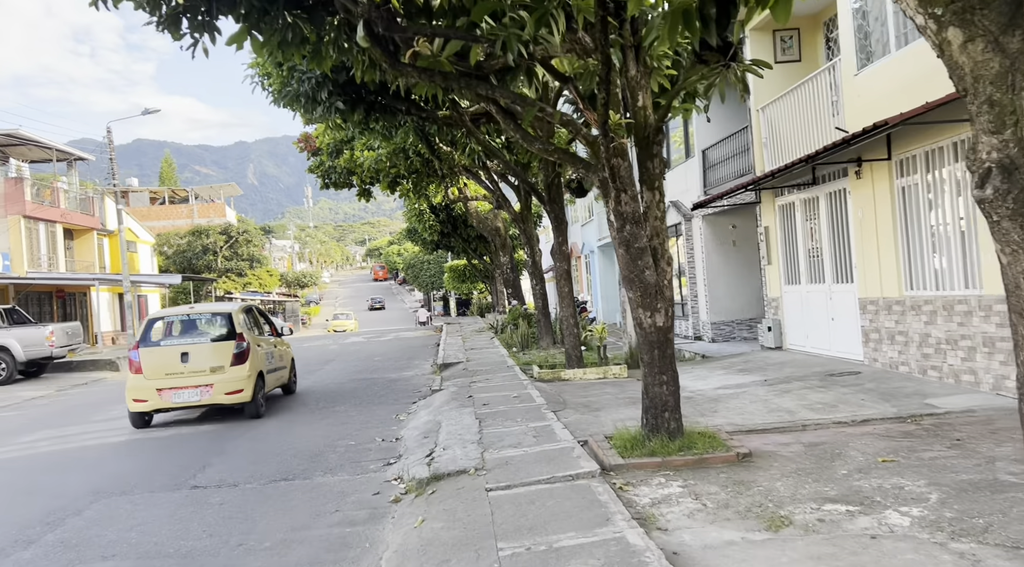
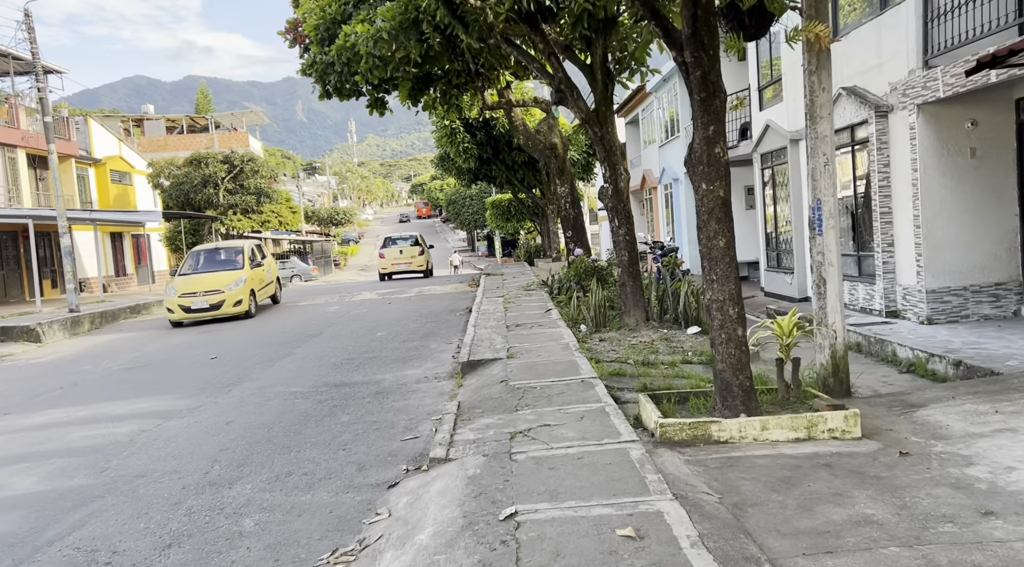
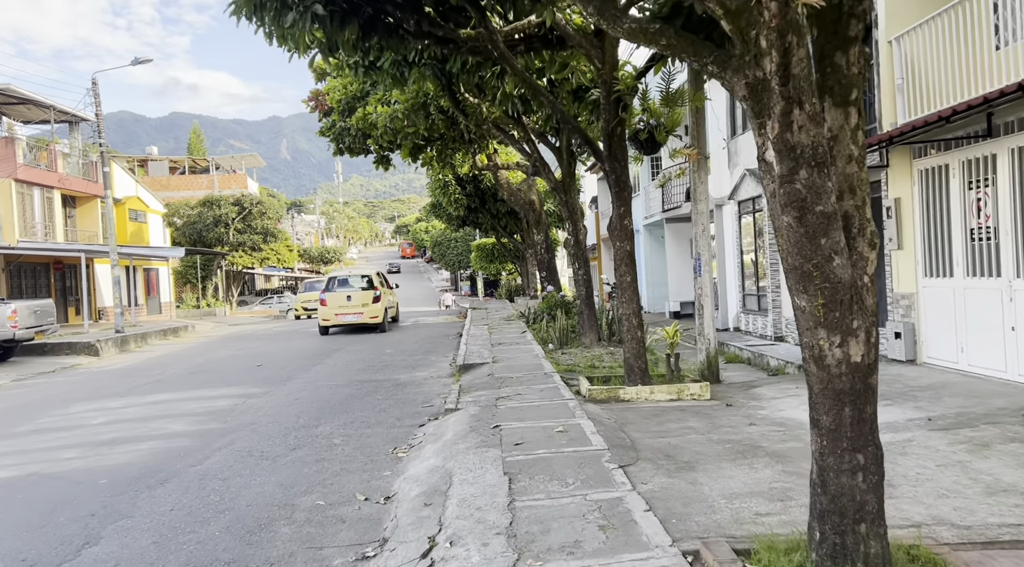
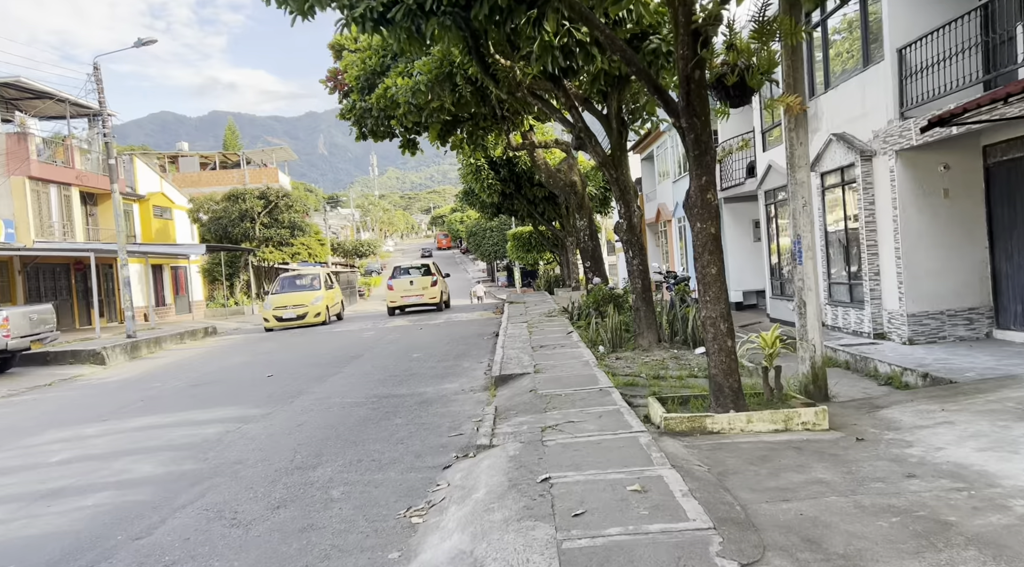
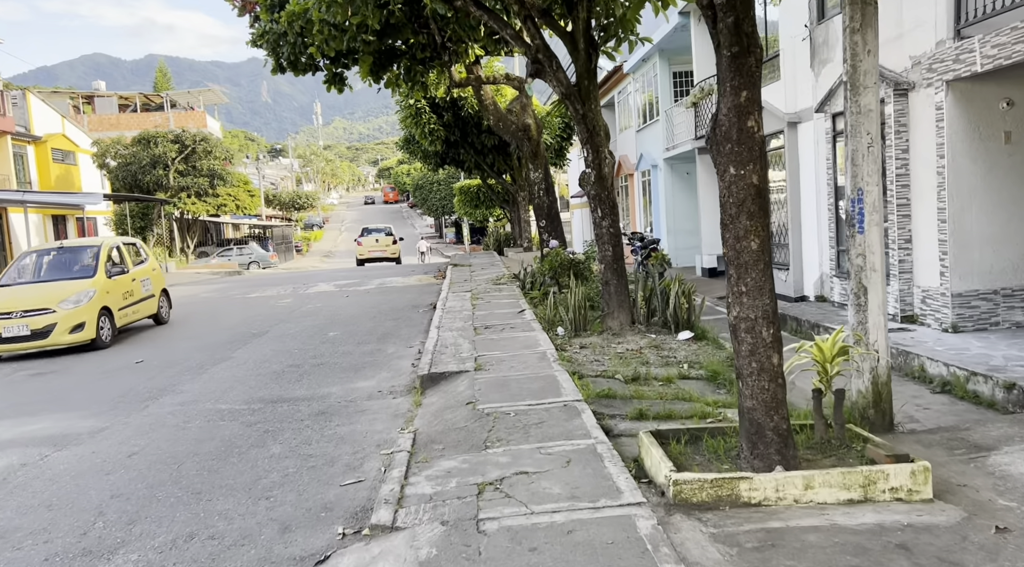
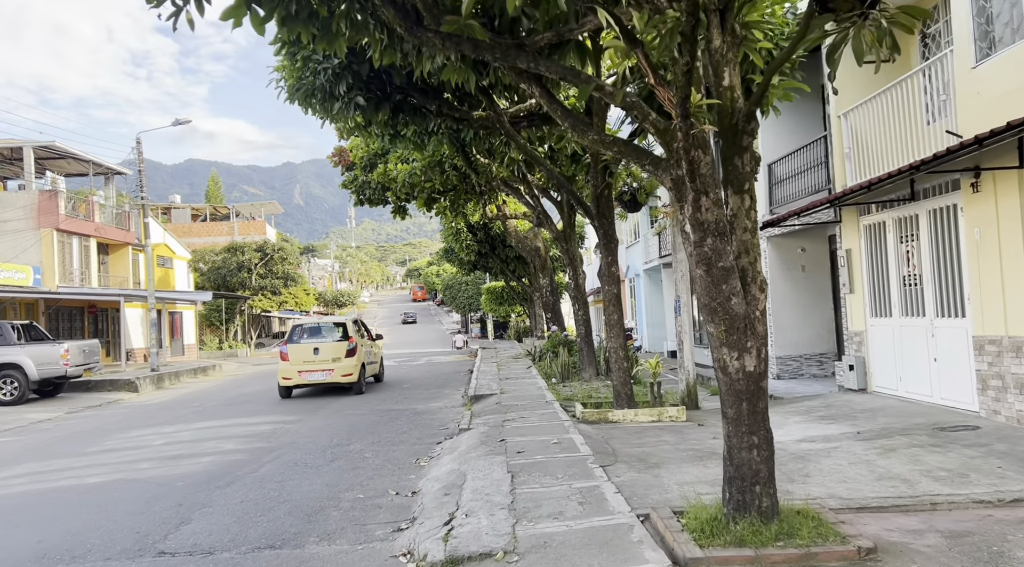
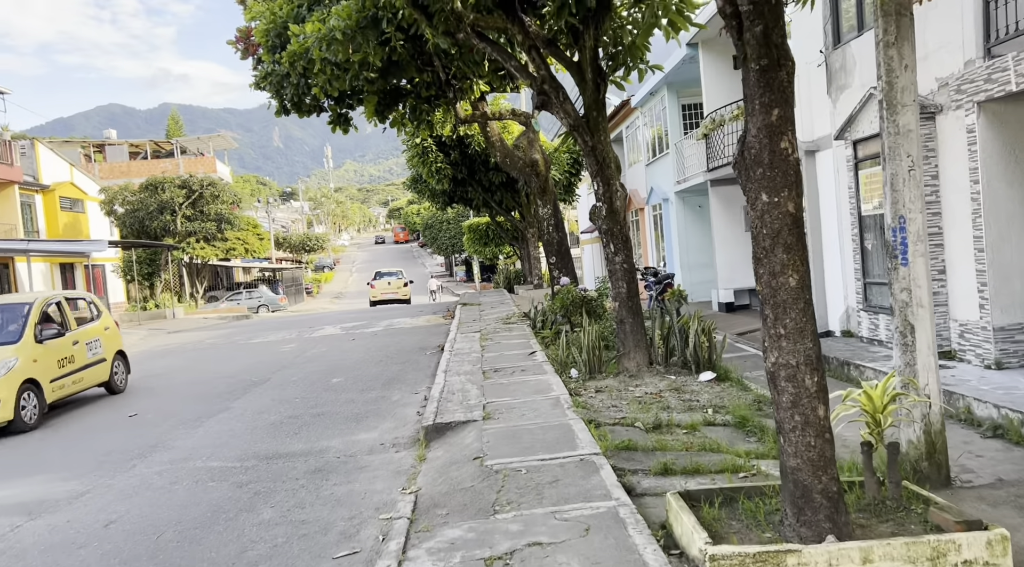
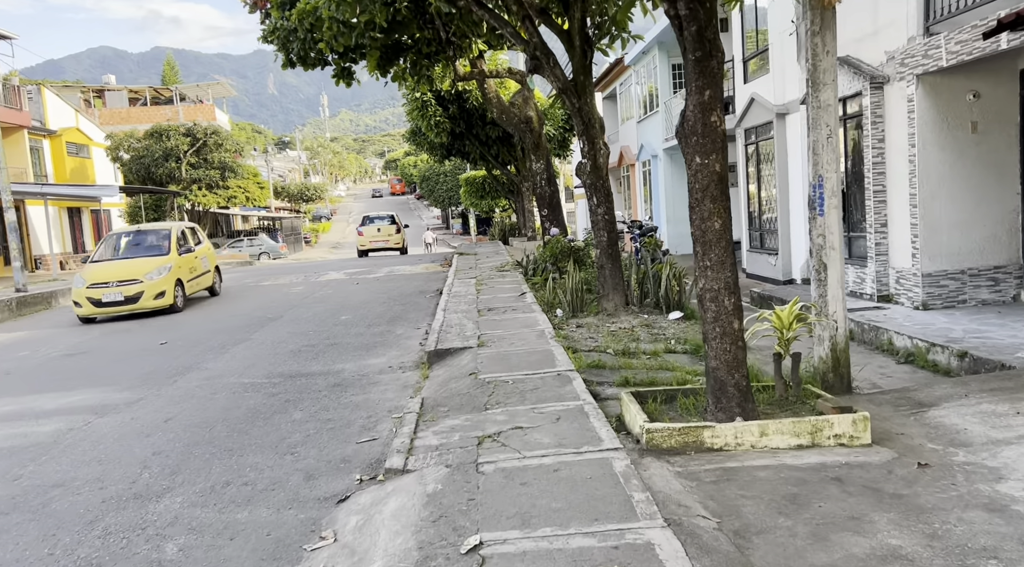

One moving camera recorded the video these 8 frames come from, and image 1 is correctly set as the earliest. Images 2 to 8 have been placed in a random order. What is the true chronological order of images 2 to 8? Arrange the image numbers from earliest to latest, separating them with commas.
6, 3, 4, 2, 8, 5, 7
